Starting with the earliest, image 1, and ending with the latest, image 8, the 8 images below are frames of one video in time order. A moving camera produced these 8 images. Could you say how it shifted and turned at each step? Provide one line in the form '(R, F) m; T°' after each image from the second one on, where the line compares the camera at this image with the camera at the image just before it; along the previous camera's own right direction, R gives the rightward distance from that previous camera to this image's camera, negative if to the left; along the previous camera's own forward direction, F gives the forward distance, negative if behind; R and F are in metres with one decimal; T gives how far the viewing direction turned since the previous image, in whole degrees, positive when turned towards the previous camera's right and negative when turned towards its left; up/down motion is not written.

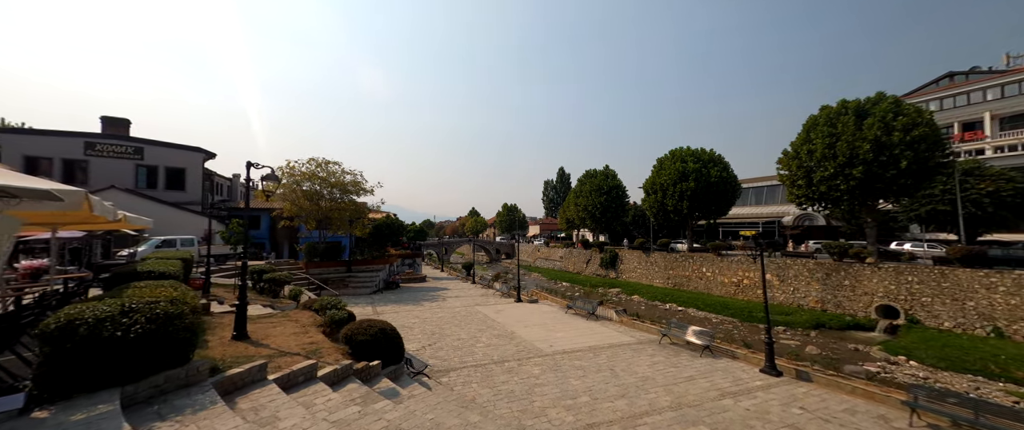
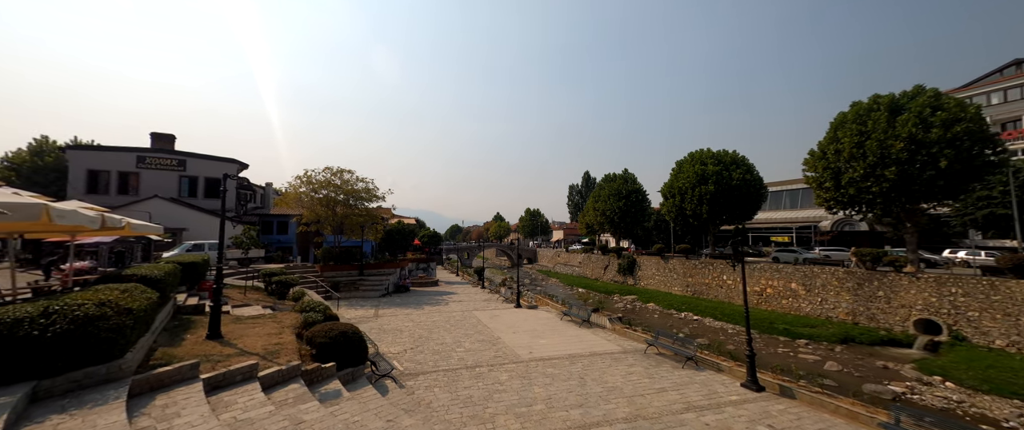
(+1.5, 0.0) m; -5°
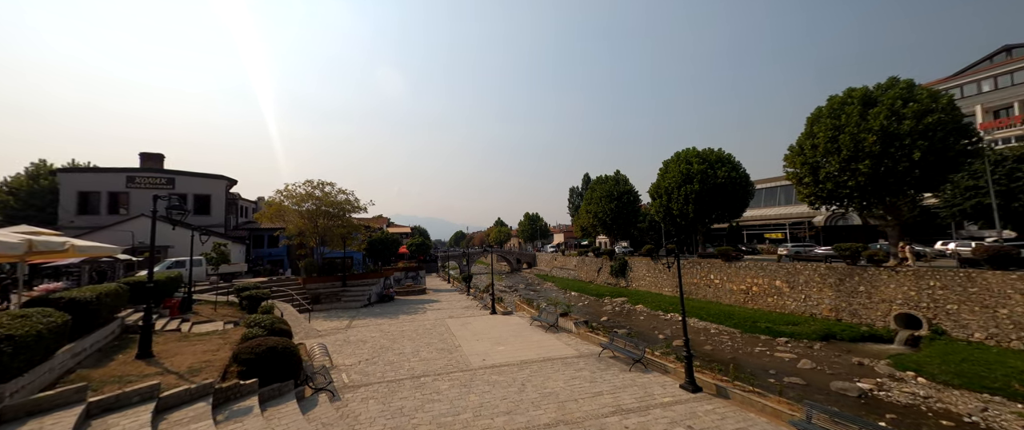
(+1.7, -0.1) m; -1°
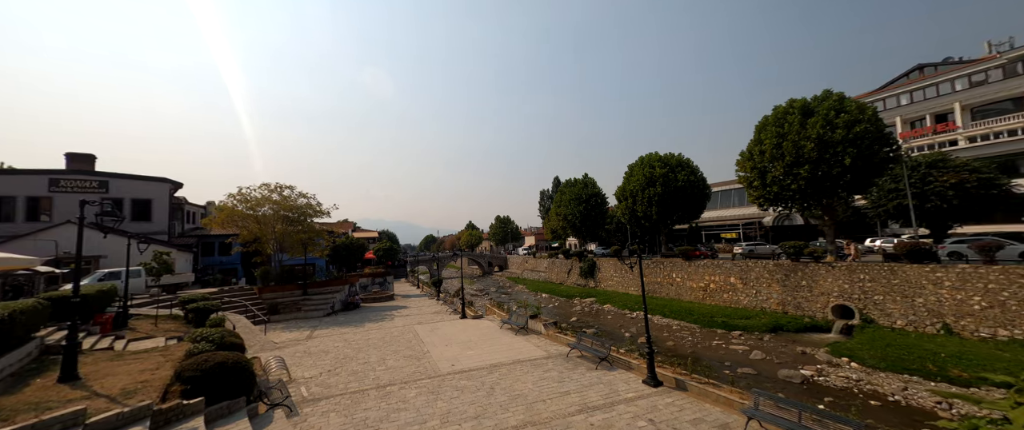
(-0.1, -0.1) m; +5°
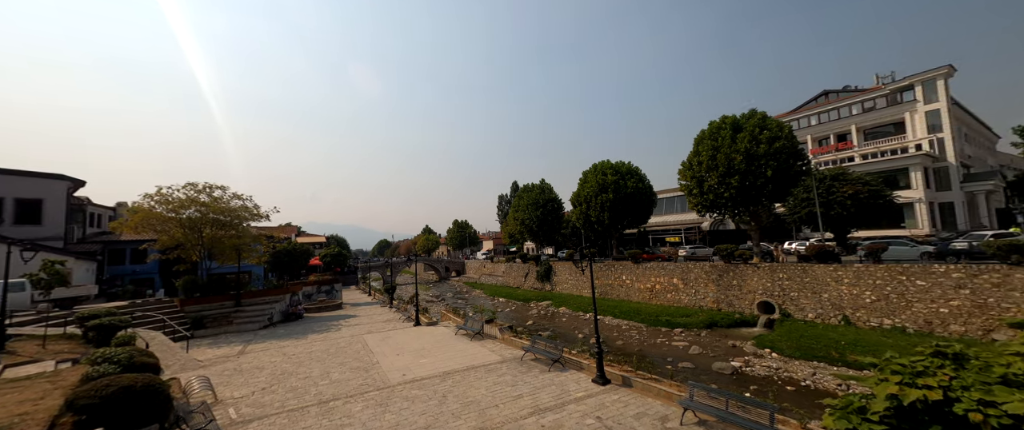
(-0.1, -0.4) m; +7°
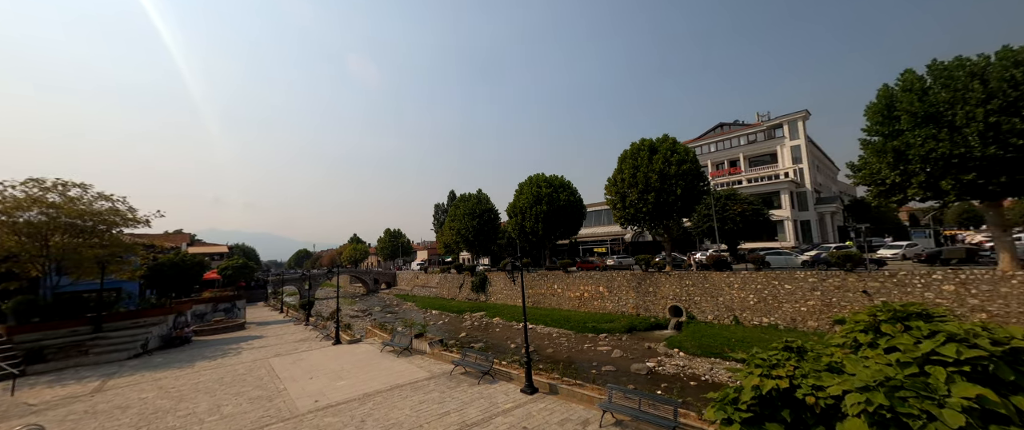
(+0.1, -0.1) m; +10°
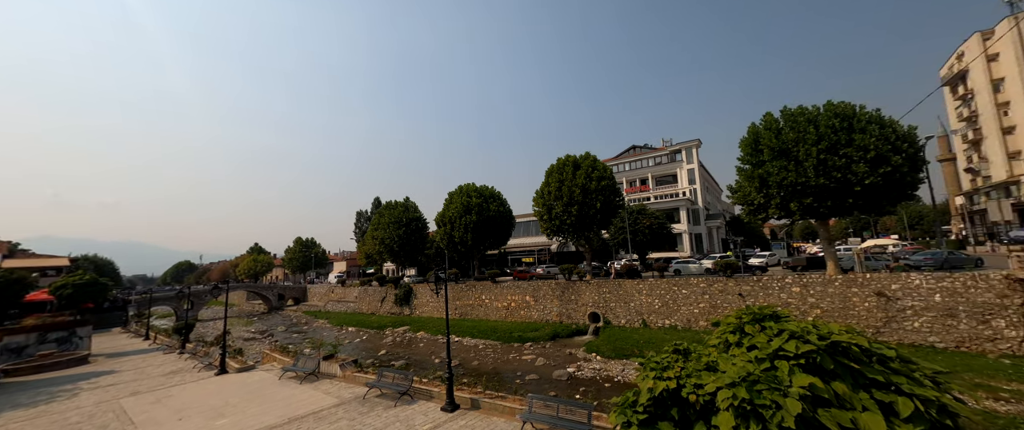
(+0.2, 0.0) m; +11°
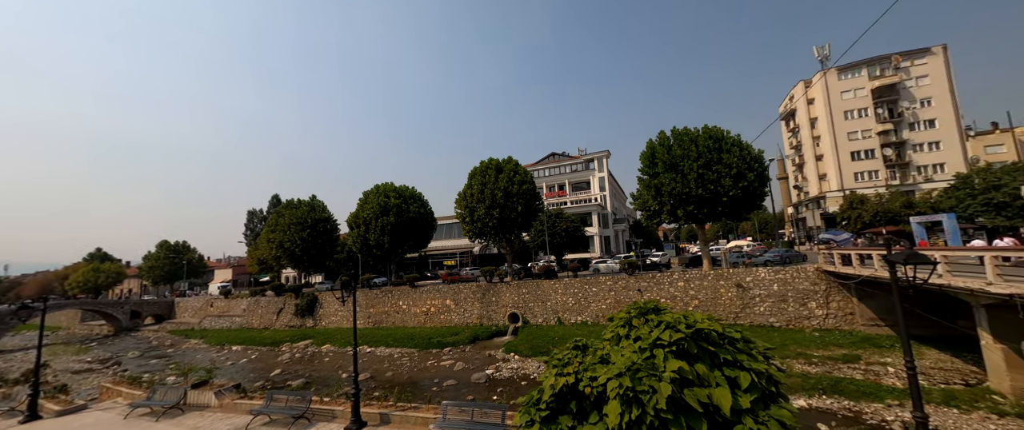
(+0.2, +0.2) m; +12°
